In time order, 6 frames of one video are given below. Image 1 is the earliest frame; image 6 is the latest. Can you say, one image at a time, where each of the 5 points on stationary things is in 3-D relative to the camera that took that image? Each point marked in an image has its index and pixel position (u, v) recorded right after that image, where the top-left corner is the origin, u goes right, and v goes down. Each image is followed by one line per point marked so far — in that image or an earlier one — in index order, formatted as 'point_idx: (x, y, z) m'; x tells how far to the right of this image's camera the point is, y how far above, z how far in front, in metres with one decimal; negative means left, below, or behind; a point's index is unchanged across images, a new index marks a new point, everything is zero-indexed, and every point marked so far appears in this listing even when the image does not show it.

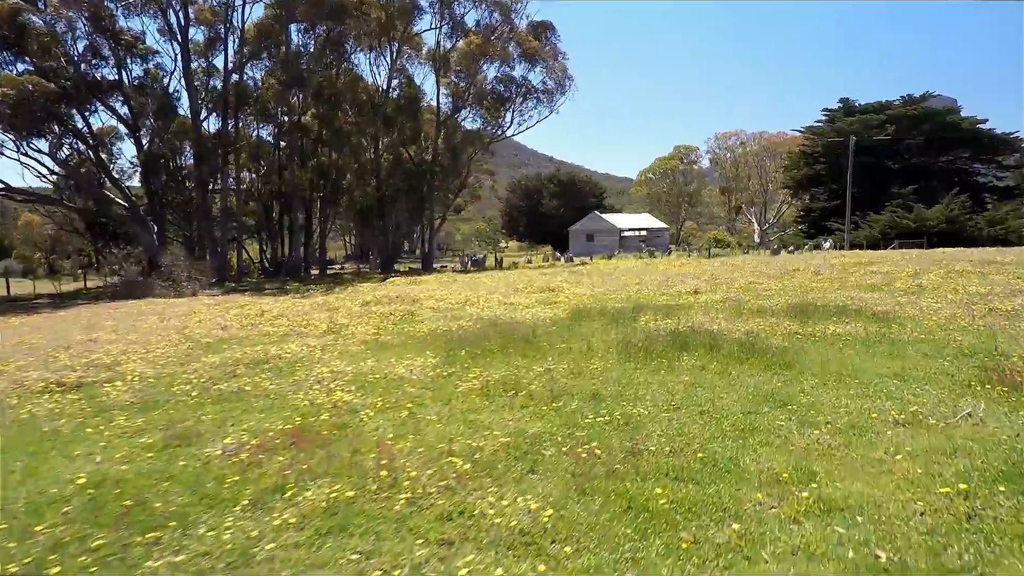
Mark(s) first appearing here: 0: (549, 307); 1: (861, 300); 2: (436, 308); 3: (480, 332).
0: (+1.0, -0.6, +18.3) m
1: (+9.3, -0.4, +17.4) m
2: (-2.2, -0.6, +19.0) m
3: (-0.7, -1.0, +14.1) m
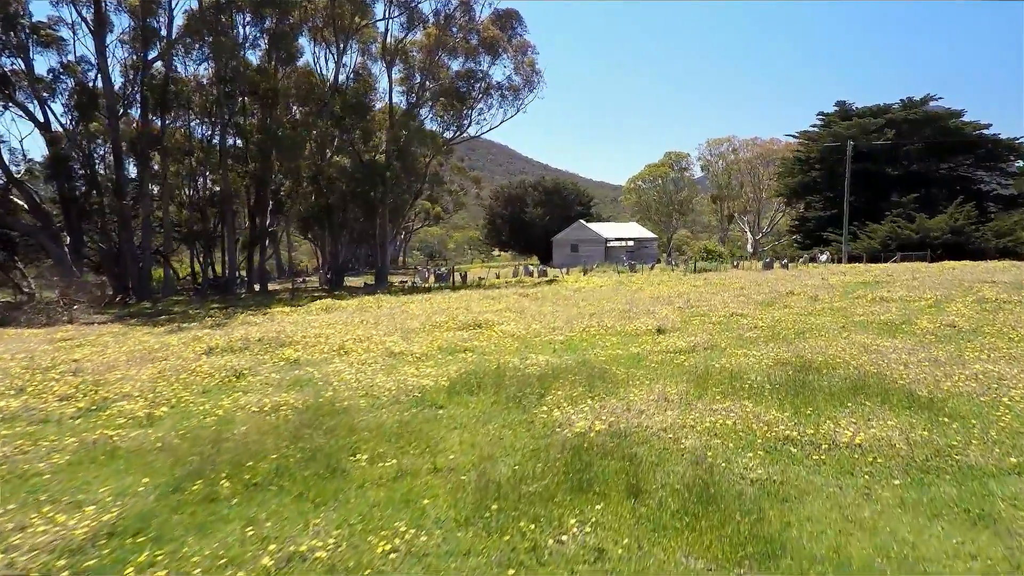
0: (-1.4, -1.6, +13.1) m
1: (+6.9, -1.3, +12.2) m
2: (-4.7, -1.5, +13.7) m
3: (-3.1, -1.8, +8.8) m
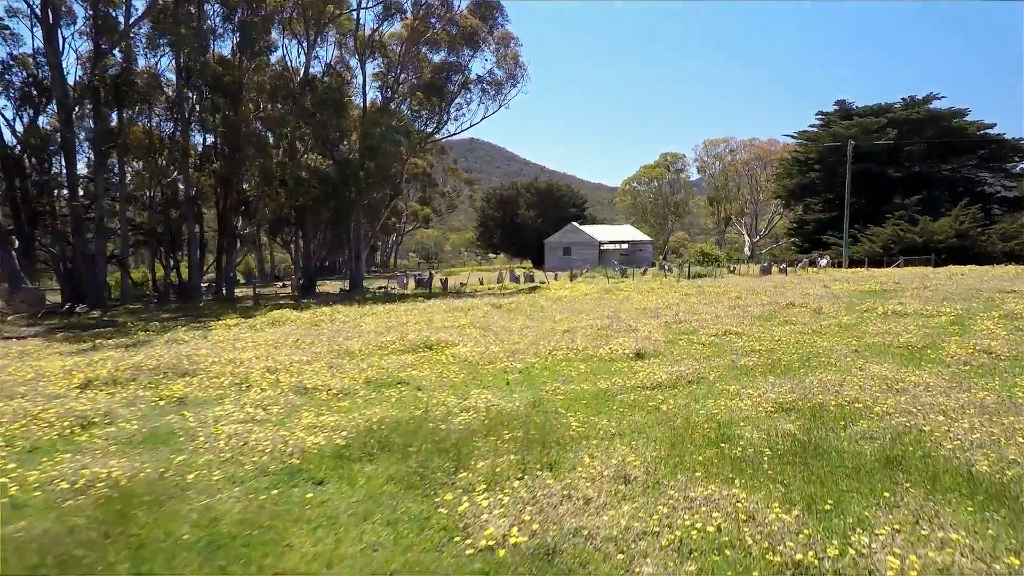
0: (-2.5, -1.9, +10.4) m
1: (+5.8, -1.7, +9.6) m
2: (-5.7, -1.9, +11.0) m
3: (-4.1, -2.2, +6.1) m
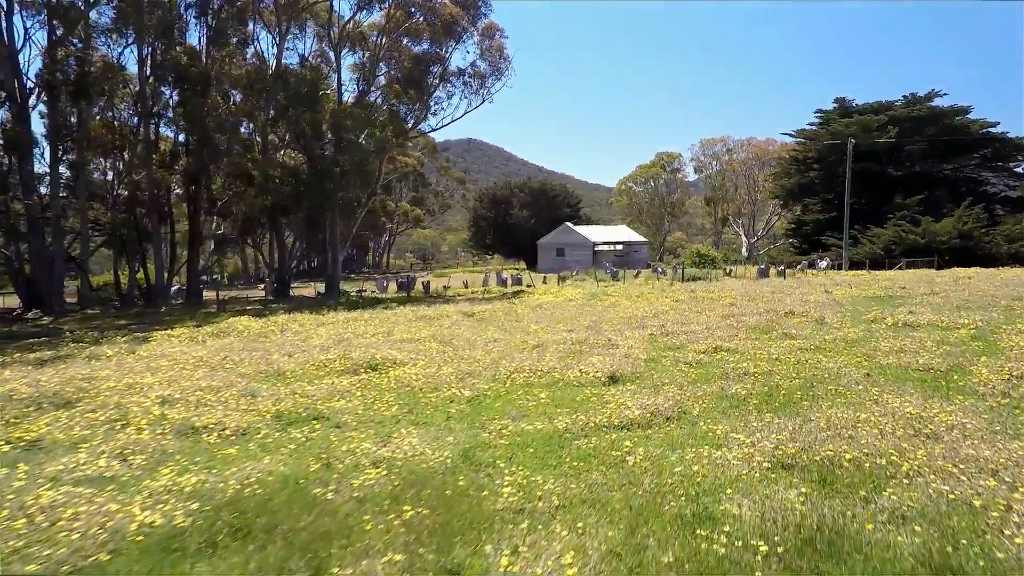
0: (-3.4, -2.1, +8.2) m
1: (+4.9, -1.9, +7.4) m
2: (-6.6, -2.1, +8.8) m
3: (-5.0, -2.4, +3.9) m
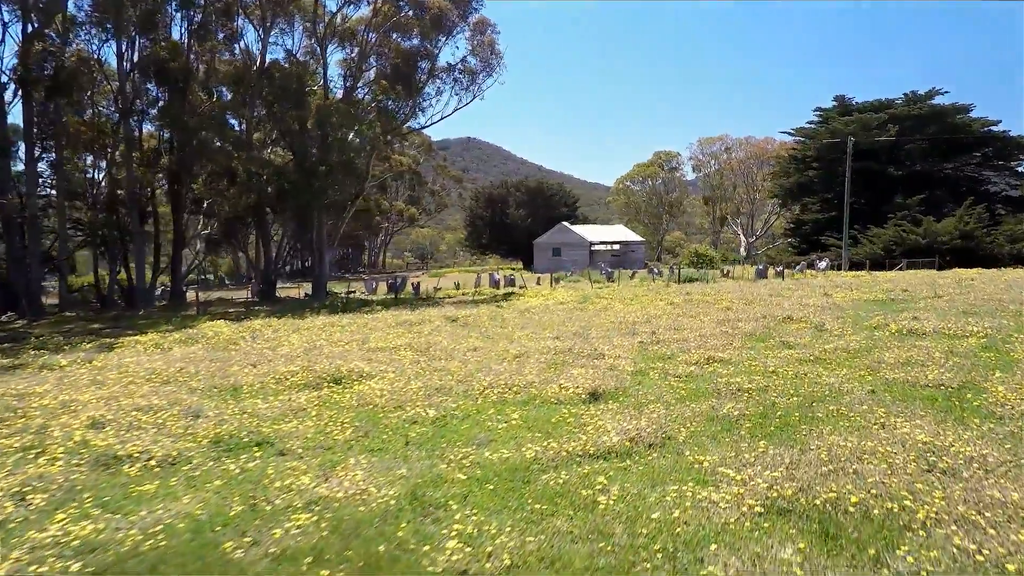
0: (-3.9, -2.3, +7.2) m
1: (+4.4, -2.0, +6.4) m
2: (-7.1, -2.3, +7.7) m
3: (-5.5, -2.6, +2.8) m
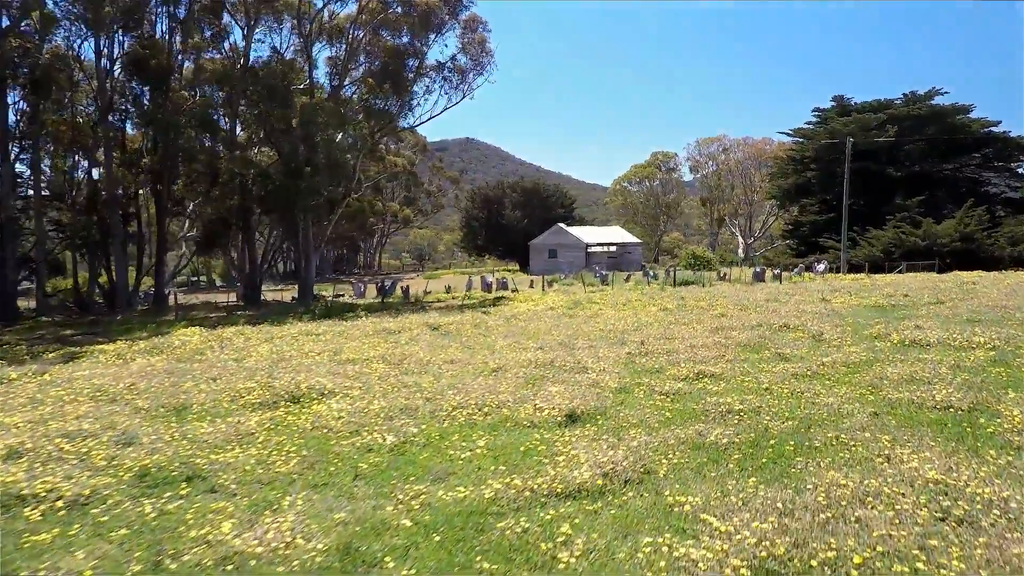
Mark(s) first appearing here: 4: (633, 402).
0: (-4.3, -2.5, +6.2) m
1: (+3.9, -2.2, +5.4) m
2: (-7.6, -2.5, +6.8) m
3: (-6.0, -2.8, +1.9) m
4: (+2.1, -2.0, +11.4) m
